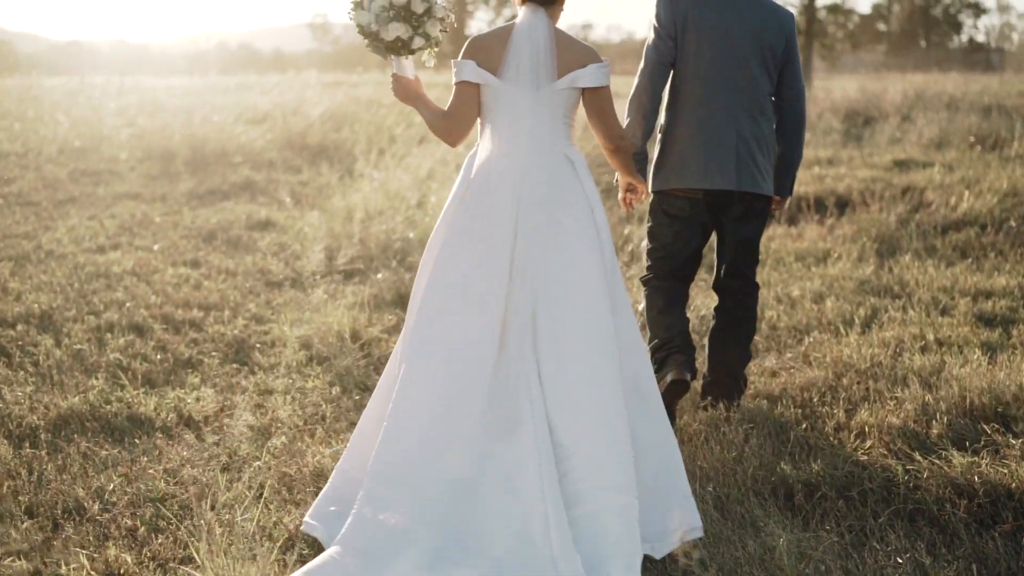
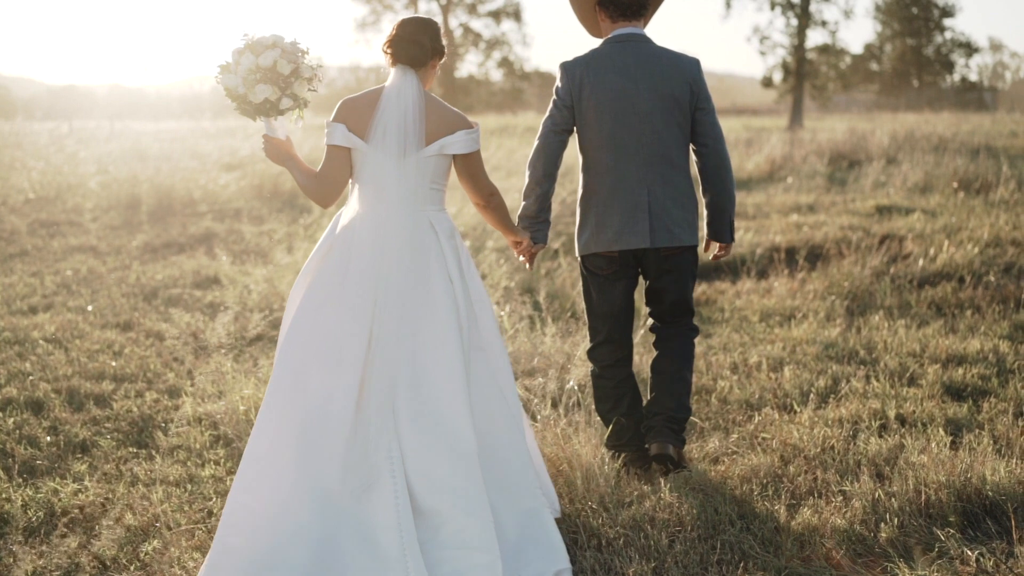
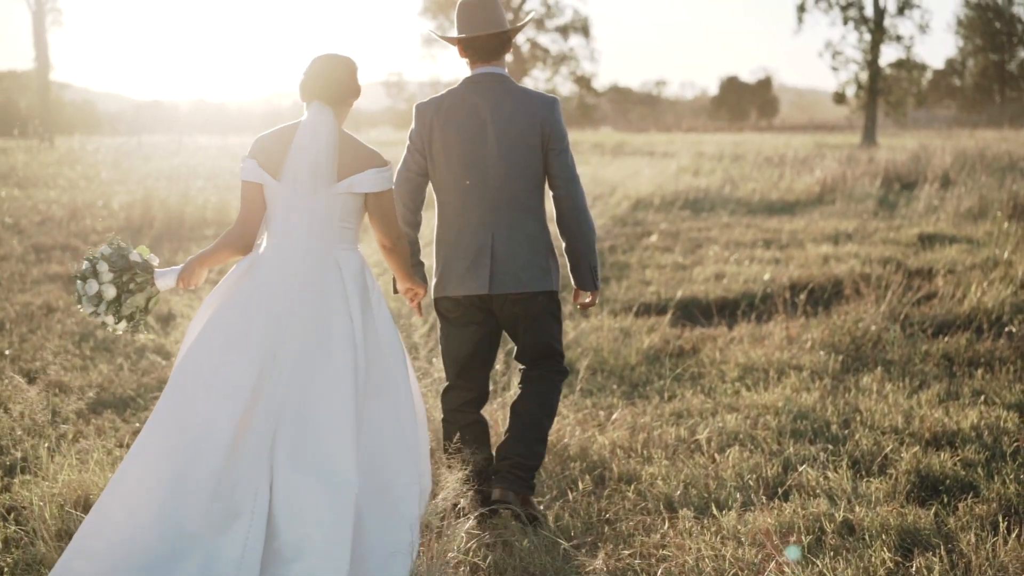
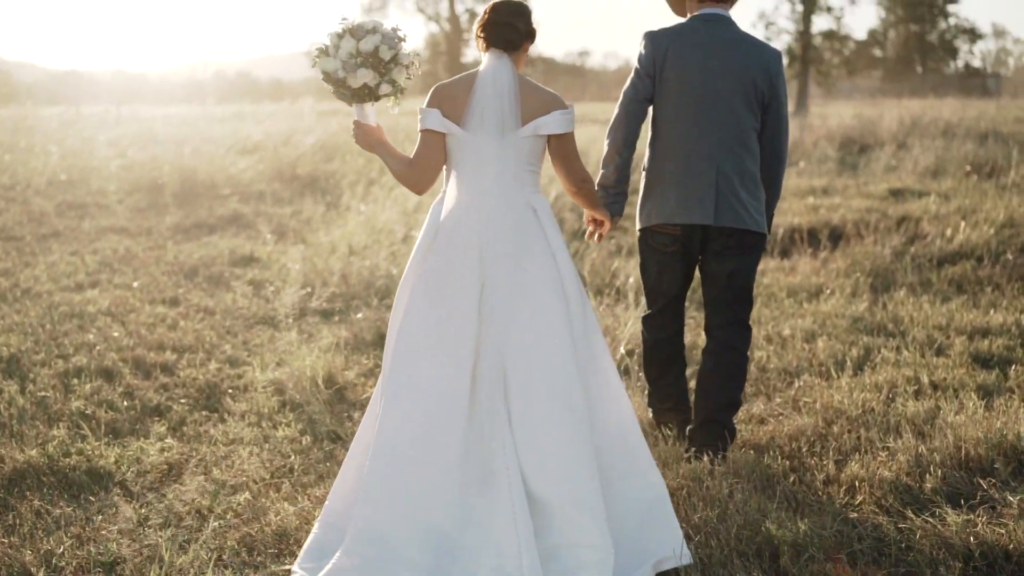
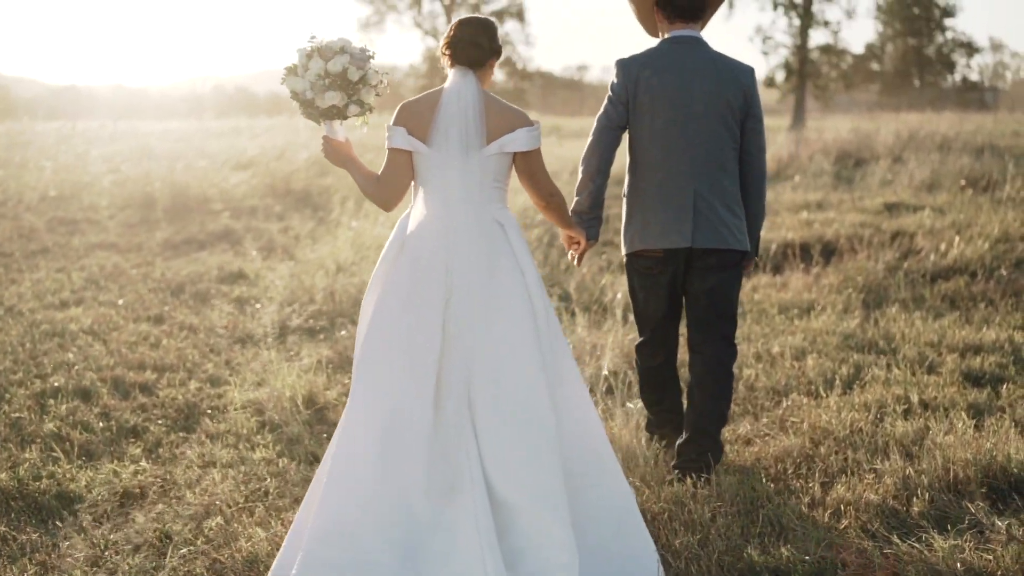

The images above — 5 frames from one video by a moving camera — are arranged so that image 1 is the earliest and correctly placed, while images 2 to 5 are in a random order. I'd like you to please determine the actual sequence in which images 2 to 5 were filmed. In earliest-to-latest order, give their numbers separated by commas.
4, 5, 2, 3
